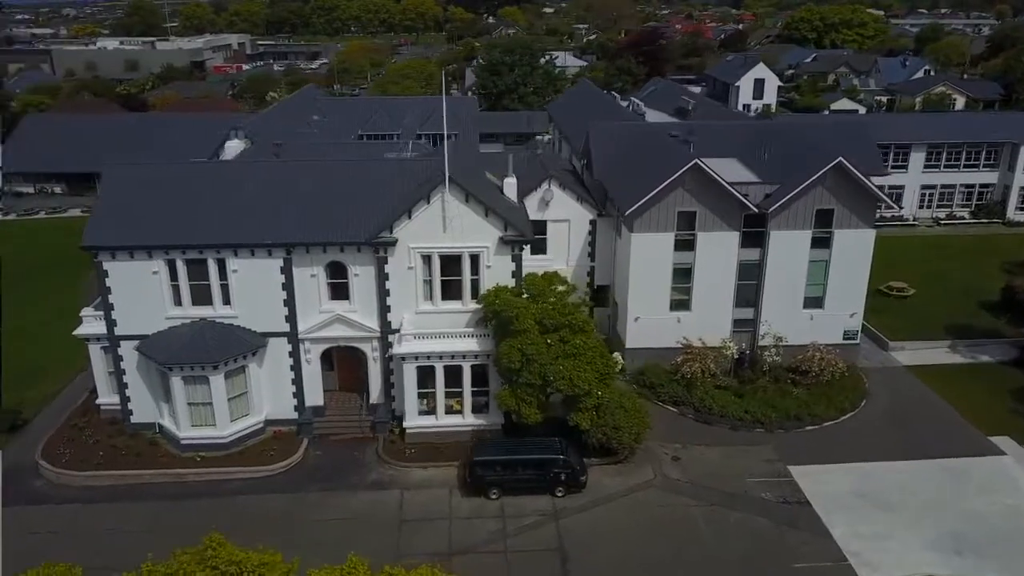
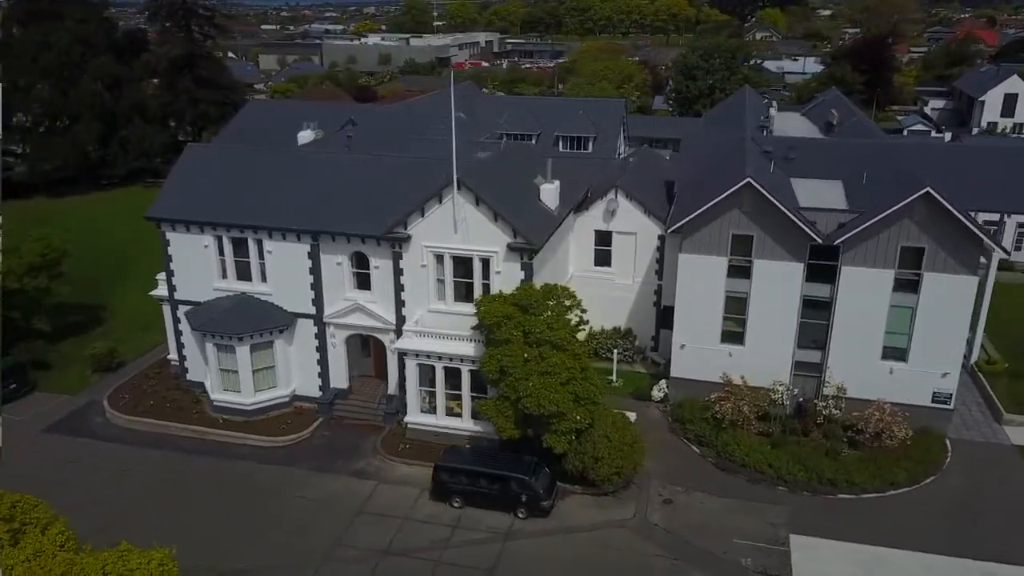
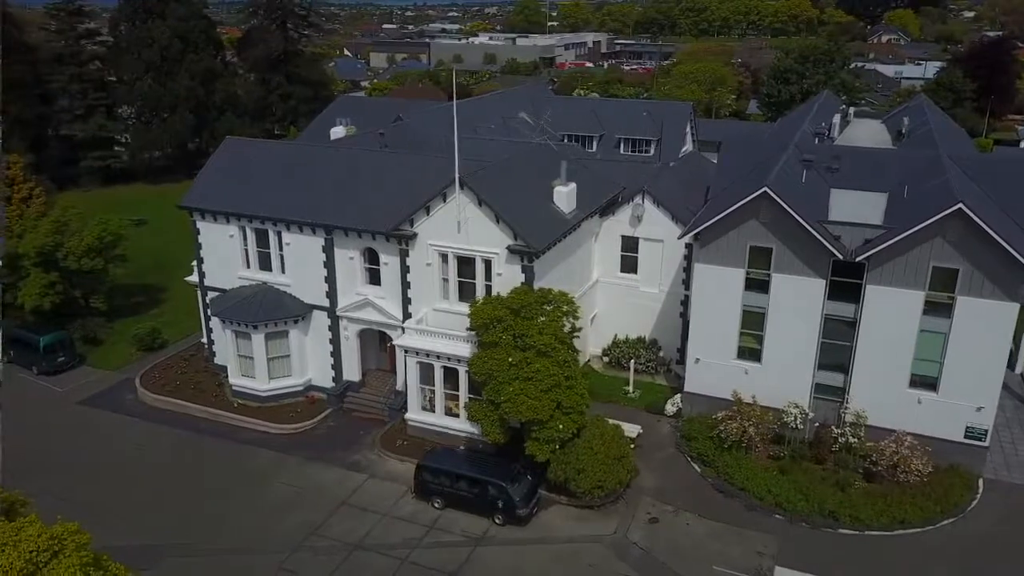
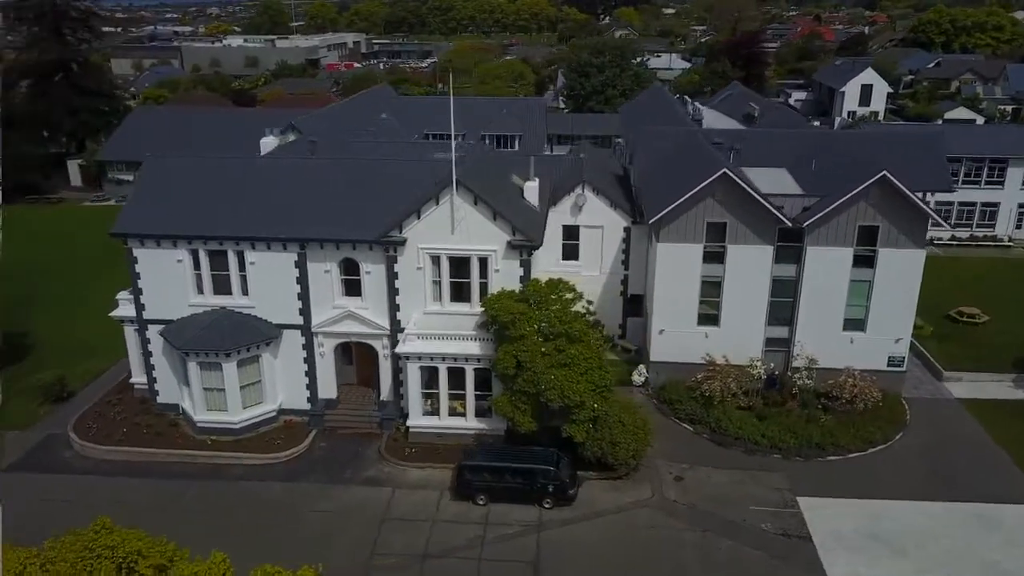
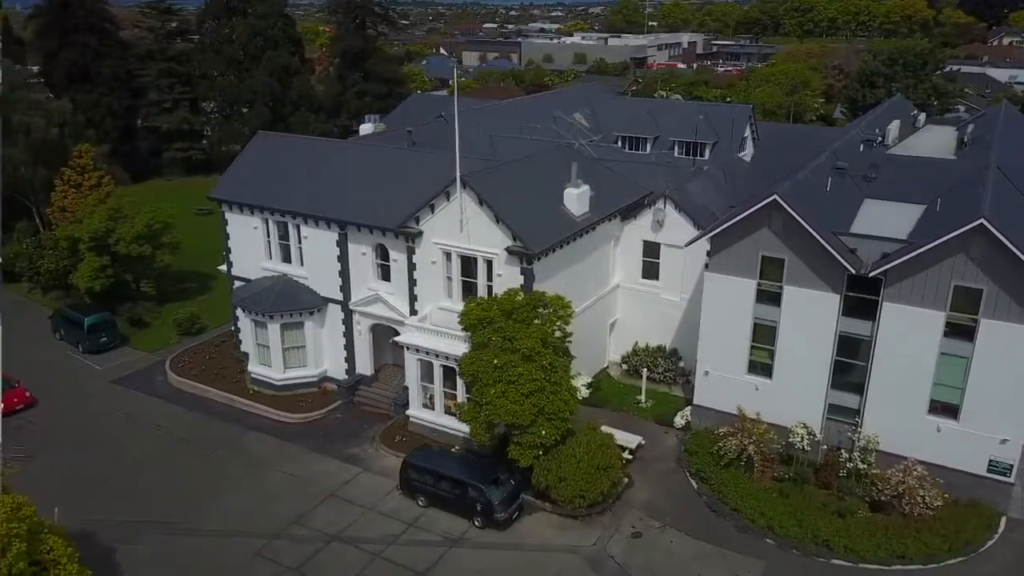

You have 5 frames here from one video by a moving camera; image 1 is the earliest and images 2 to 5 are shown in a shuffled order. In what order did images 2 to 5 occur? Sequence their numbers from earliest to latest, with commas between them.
4, 2, 3, 5
